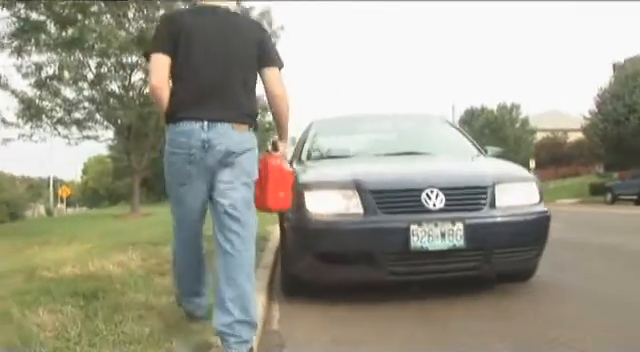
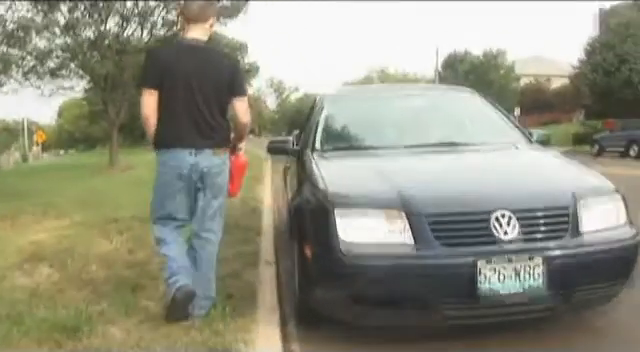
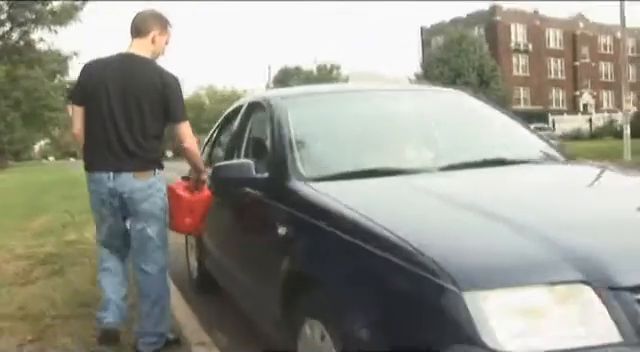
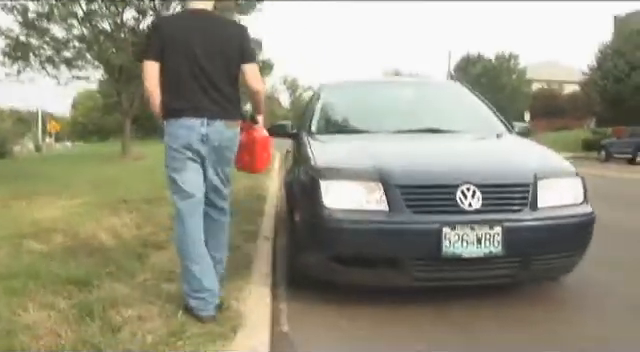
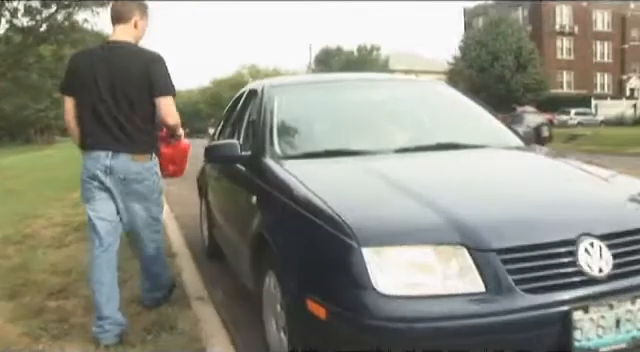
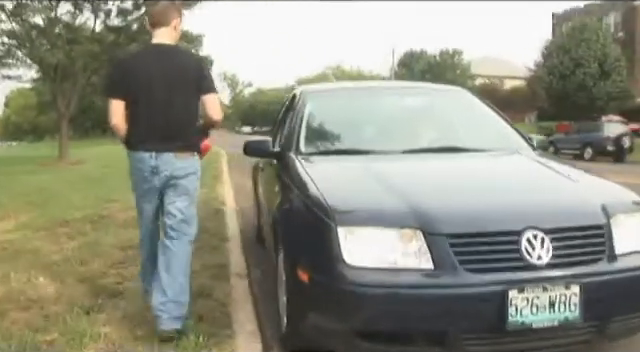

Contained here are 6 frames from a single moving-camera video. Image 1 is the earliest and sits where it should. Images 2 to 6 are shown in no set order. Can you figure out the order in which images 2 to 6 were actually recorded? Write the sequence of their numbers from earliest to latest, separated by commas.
4, 2, 6, 5, 3
